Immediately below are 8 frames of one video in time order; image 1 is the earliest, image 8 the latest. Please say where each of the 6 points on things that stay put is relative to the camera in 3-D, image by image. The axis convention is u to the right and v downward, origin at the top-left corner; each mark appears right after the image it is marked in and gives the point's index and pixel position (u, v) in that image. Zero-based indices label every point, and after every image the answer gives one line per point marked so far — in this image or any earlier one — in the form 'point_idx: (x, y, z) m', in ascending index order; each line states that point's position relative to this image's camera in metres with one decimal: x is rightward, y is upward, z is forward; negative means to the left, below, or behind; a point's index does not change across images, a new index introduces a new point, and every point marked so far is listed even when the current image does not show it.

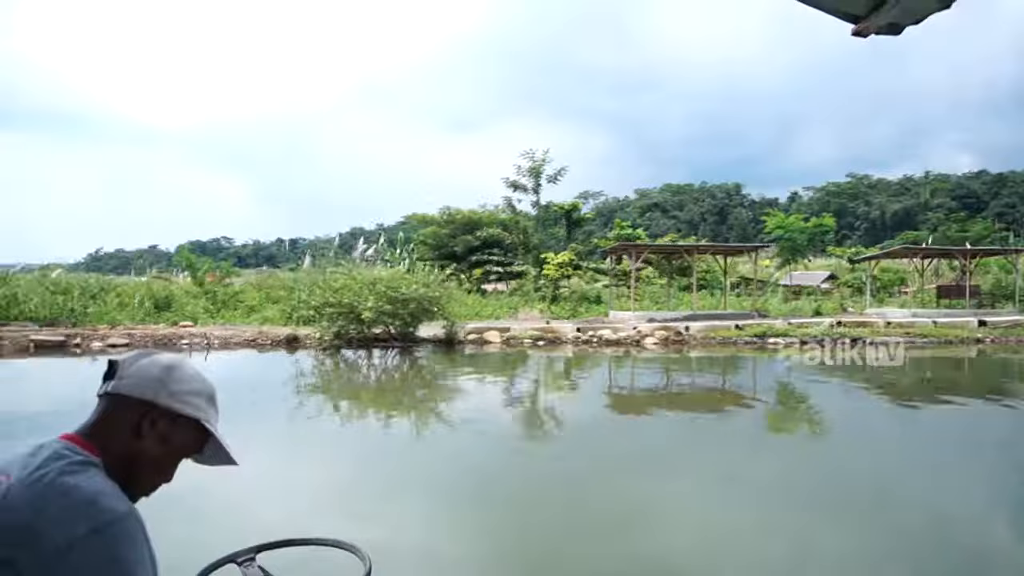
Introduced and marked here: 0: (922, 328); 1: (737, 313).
0: (+9.2, -1.0, +15.9) m
1: (+5.7, -0.7, +18.0) m
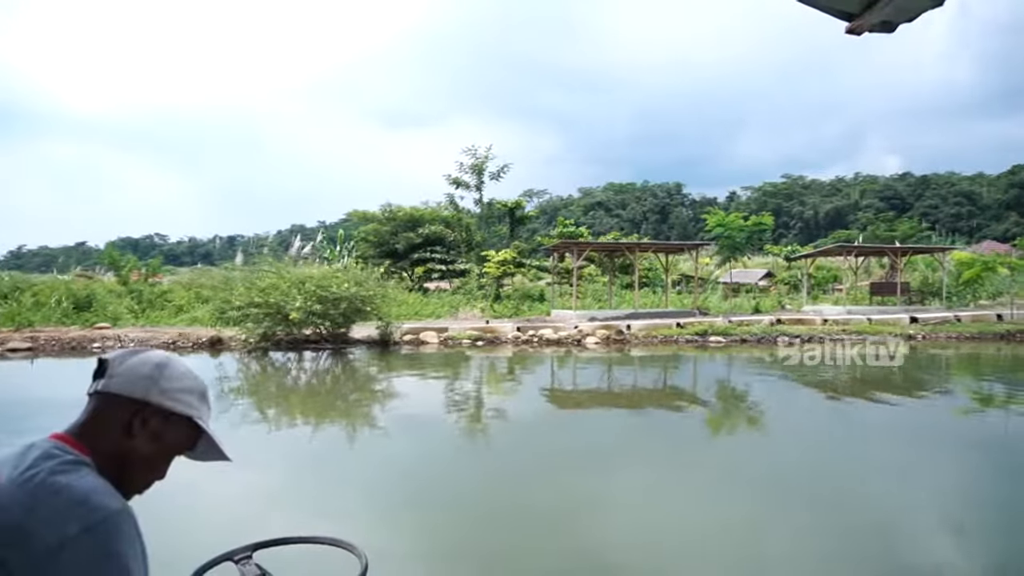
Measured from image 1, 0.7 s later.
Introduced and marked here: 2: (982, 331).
0: (+7.9, -0.9, +16.3) m
1: (+4.2, -0.7, +18.1) m
2: (+10.5, -1.0, +15.8) m
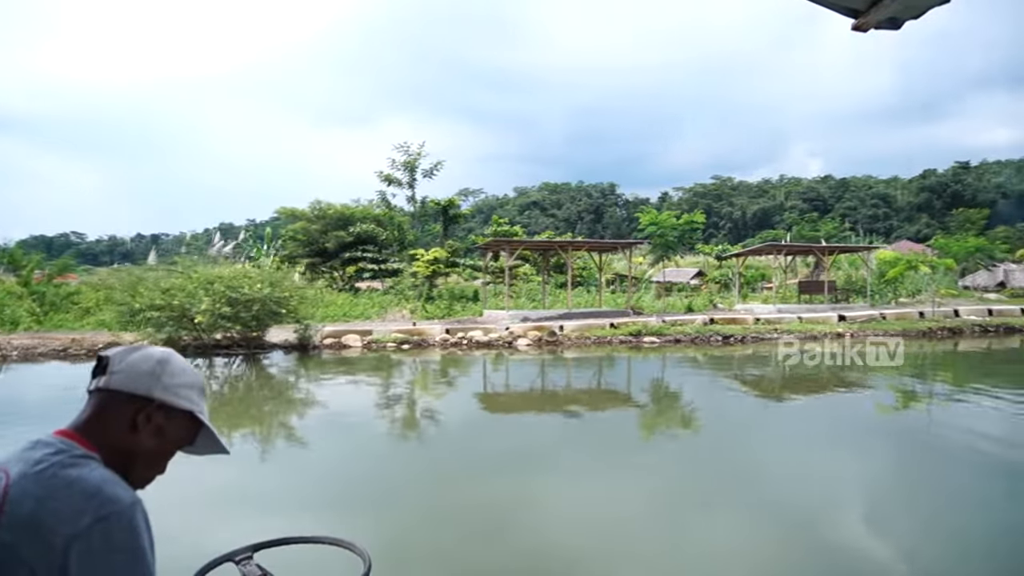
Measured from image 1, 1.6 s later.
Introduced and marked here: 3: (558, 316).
0: (+6.4, -0.9, +16.6) m
1: (+2.6, -0.6, +18.0) m
2: (+9.0, -0.9, +16.2) m
3: (+1.0, -0.7, +16.9) m
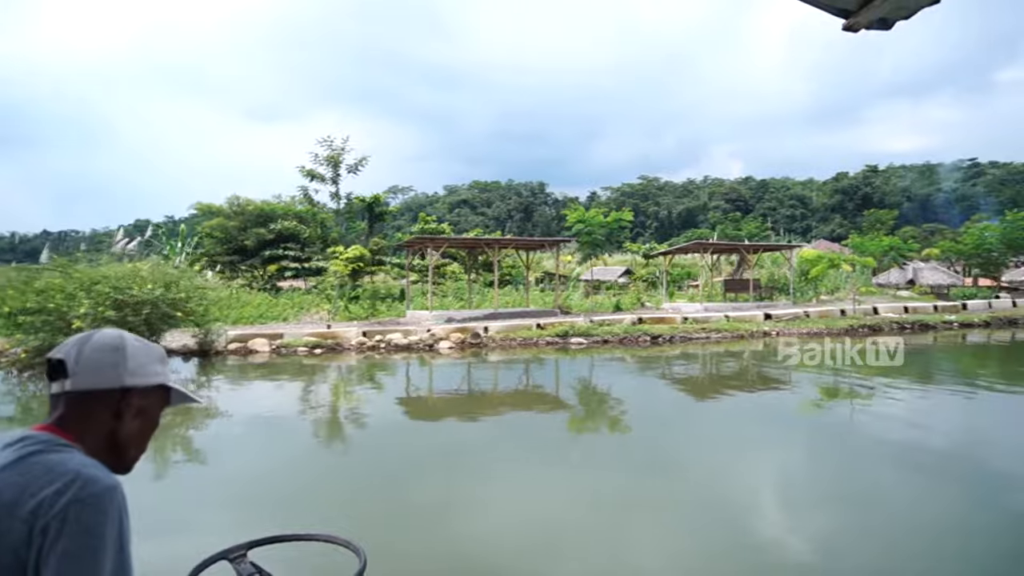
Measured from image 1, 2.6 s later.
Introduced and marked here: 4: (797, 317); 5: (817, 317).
0: (+4.7, -0.8, +16.7) m
1: (+0.8, -0.6, +17.8) m
2: (+7.4, -0.9, +16.6) m
3: (-0.7, -0.7, +16.5) m
4: (+7.1, -0.7, +17.8) m
5: (+7.7, -0.7, +18.0) m
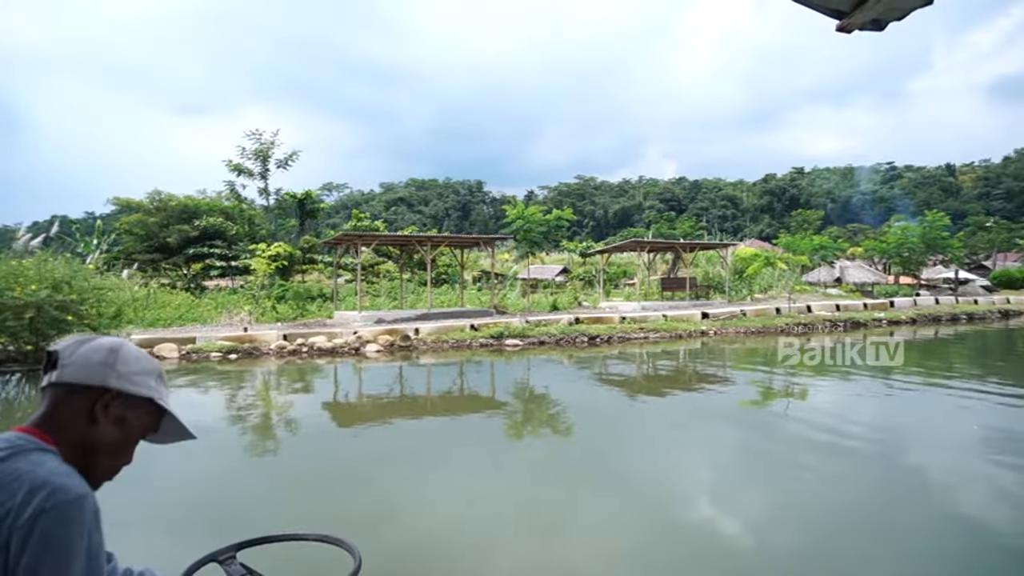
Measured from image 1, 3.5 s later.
0: (+3.3, -0.8, +16.7) m
1: (-0.8, -0.6, +17.4) m
2: (+5.9, -0.9, +16.8) m
3: (-2.1, -0.6, +16.0) m
4: (+5.5, -0.7, +18.0) m
5: (+6.1, -0.7, +18.2) m
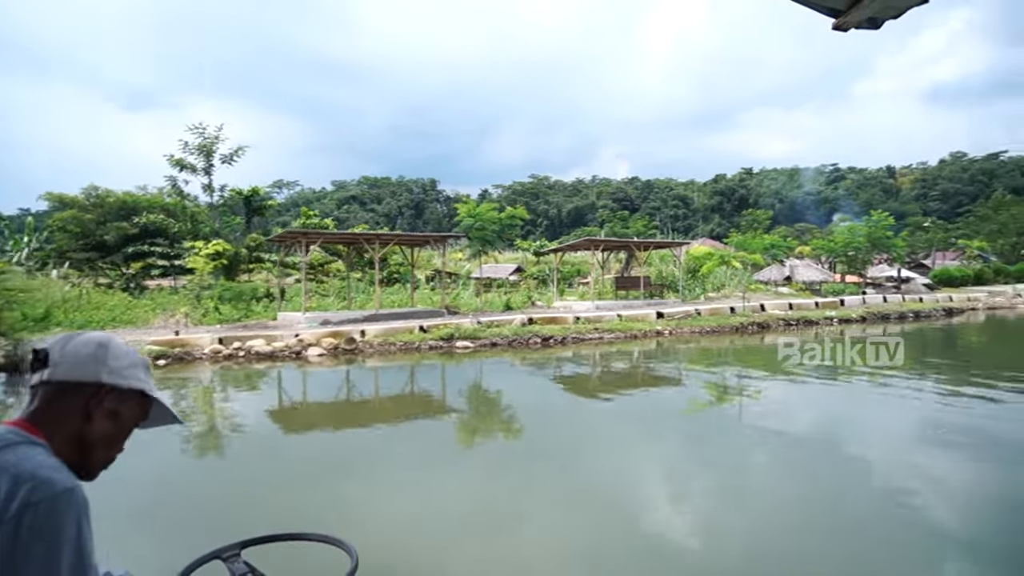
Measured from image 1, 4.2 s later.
0: (+2.2, -0.8, +16.5) m
1: (-1.9, -0.6, +17.0) m
2: (+4.8, -0.8, +16.8) m
3: (-3.2, -0.6, +15.6) m
4: (+4.3, -0.7, +18.0) m
5: (+4.9, -0.7, +18.3) m
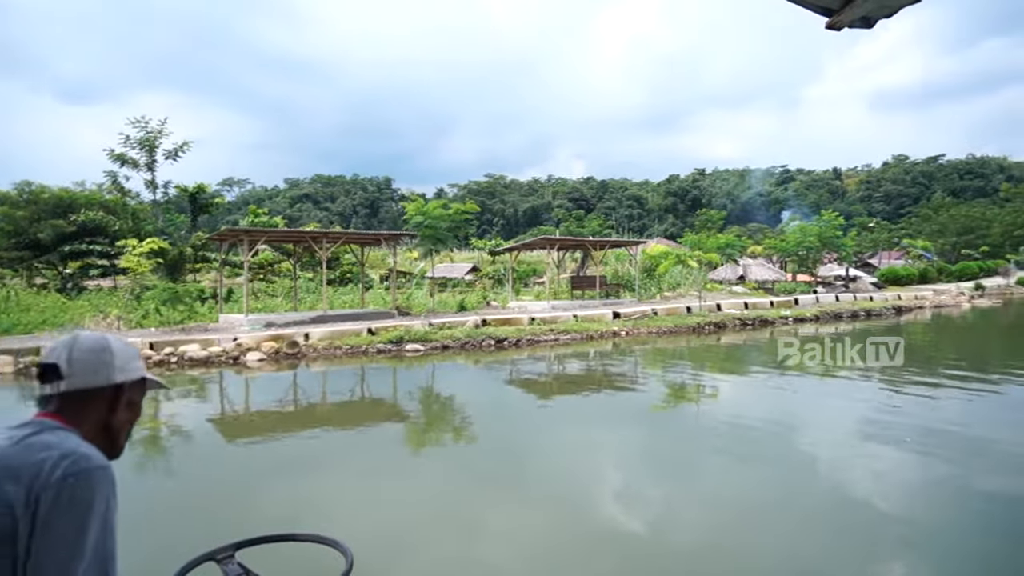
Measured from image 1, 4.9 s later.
0: (+1.2, -0.8, +16.3) m
1: (-2.9, -0.6, +16.6) m
2: (+3.7, -0.8, +16.8) m
3: (-4.1, -0.6, +15.1) m
4: (+3.2, -0.7, +17.9) m
5: (+3.8, -0.6, +18.2) m
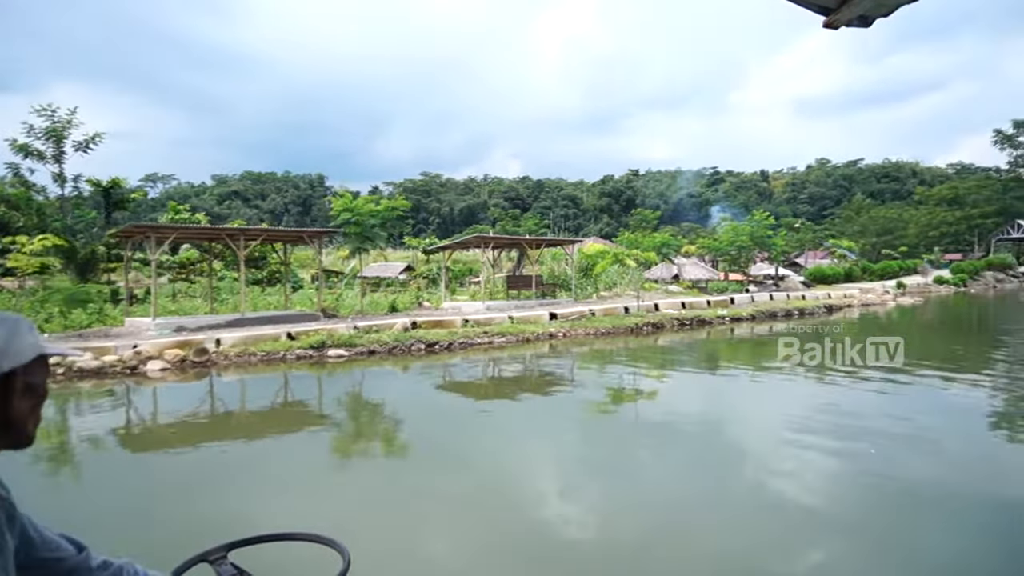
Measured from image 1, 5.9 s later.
0: (-0.3, -0.8, +15.9) m
1: (-4.4, -0.6, +15.8) m
2: (+2.3, -0.8, +16.6) m
3: (-5.4, -0.6, +14.2) m
4: (+1.6, -0.7, +17.7) m
5: (+2.1, -0.6, +18.1) m
